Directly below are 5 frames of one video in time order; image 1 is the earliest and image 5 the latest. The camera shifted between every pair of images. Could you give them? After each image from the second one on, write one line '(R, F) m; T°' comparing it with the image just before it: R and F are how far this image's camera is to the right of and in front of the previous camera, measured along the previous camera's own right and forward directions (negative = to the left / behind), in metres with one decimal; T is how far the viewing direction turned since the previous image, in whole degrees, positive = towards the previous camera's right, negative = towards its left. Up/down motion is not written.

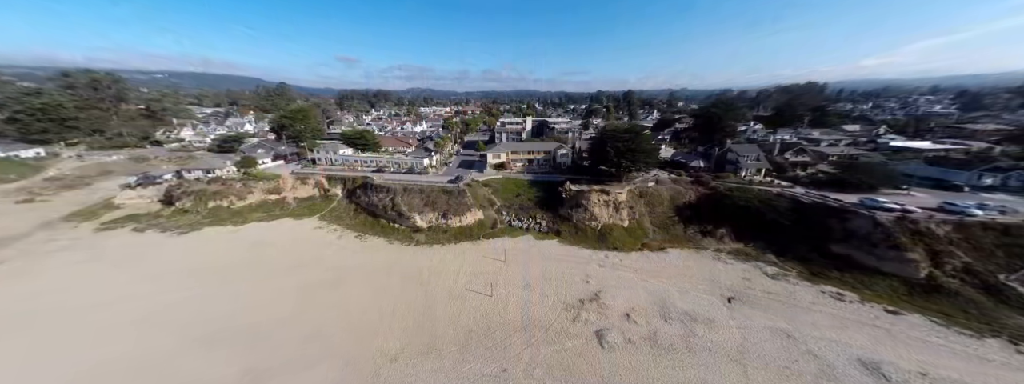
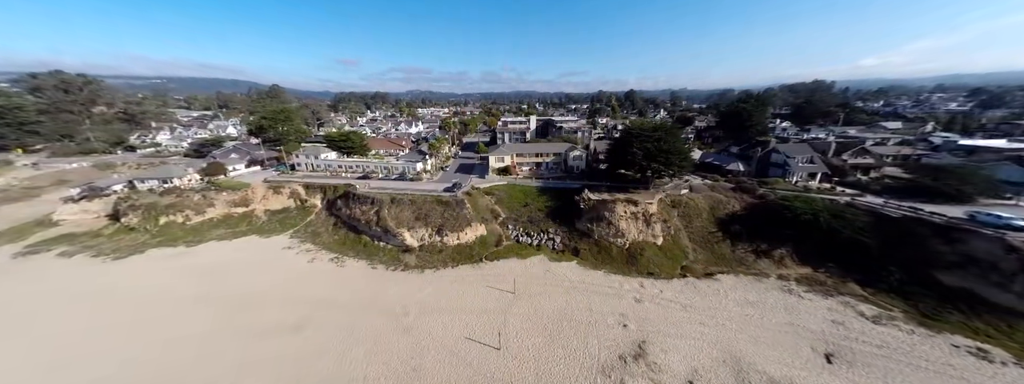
(-0.9, +5.8) m; 0°
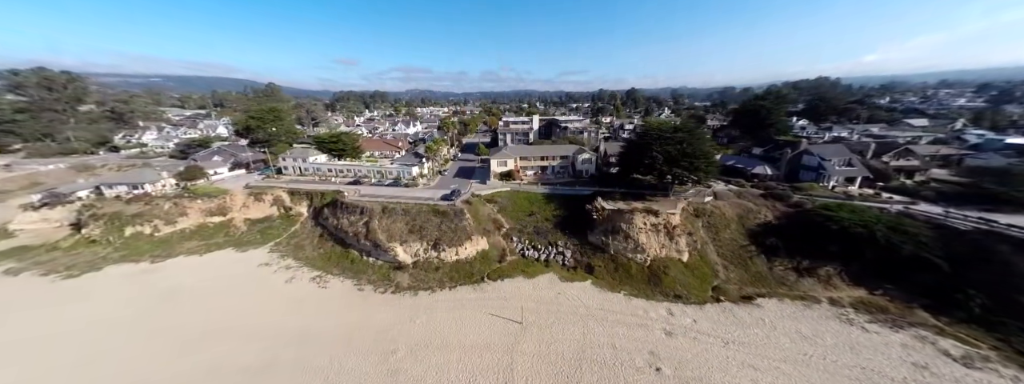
(-0.5, +3.2) m; 0°
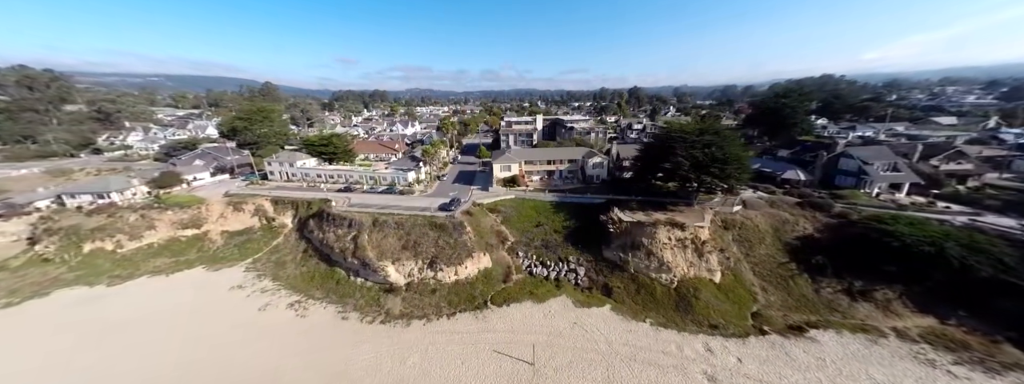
(-0.6, +3.0) m; 0°
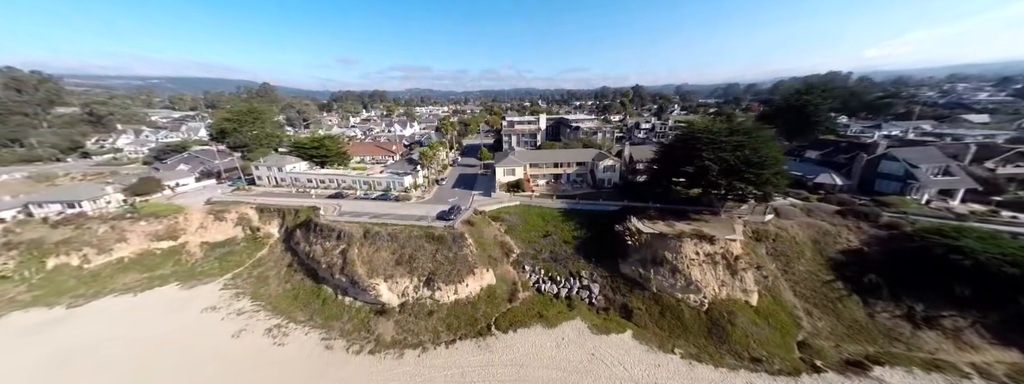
(-0.4, +2.6) m; 0°
